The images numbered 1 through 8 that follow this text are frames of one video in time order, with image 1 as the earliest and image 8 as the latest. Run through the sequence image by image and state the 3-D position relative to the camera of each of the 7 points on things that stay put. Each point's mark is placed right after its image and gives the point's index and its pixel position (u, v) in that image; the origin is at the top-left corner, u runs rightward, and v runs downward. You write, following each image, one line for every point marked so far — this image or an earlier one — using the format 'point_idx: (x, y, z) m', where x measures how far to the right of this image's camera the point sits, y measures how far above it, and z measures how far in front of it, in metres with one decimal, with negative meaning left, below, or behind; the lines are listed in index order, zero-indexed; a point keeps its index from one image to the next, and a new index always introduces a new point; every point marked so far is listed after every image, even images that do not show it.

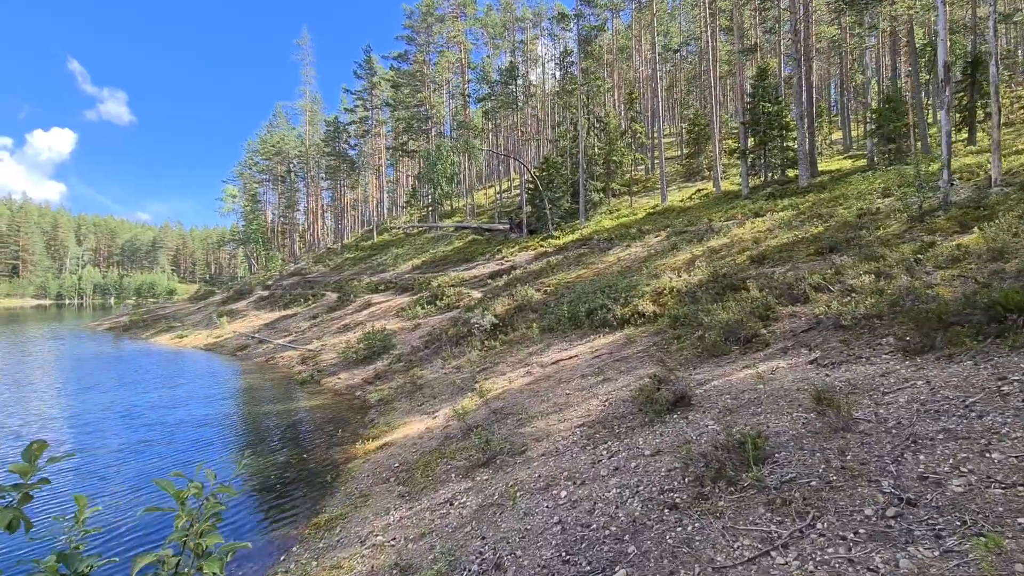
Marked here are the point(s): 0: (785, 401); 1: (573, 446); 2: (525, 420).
0: (+2.8, -1.2, +5.1) m
1: (+0.8, -2.0, +6.4) m
2: (+0.2, -2.2, +8.5) m
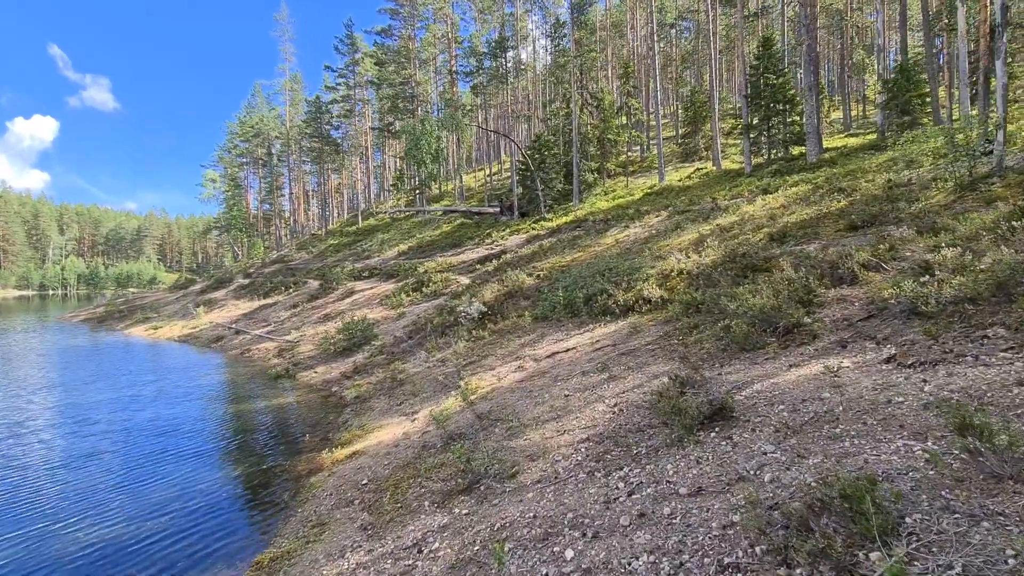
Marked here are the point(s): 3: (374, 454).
0: (+2.7, -1.0, +3.7) m
1: (+0.7, -1.8, +4.9) m
2: (0.0, -2.0, +7.1) m
3: (-2.5, -3.0, +8.9) m
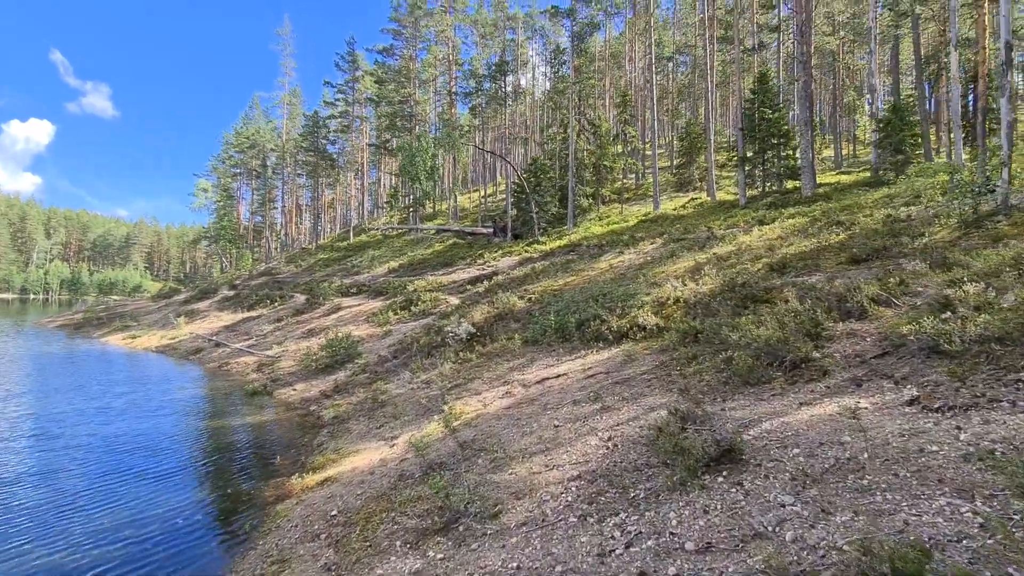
0: (+2.6, -1.2, +3.3) m
1: (+0.5, -2.0, +4.4) m
2: (-0.2, -2.3, +6.6) m
3: (-2.7, -3.2, +8.2) m
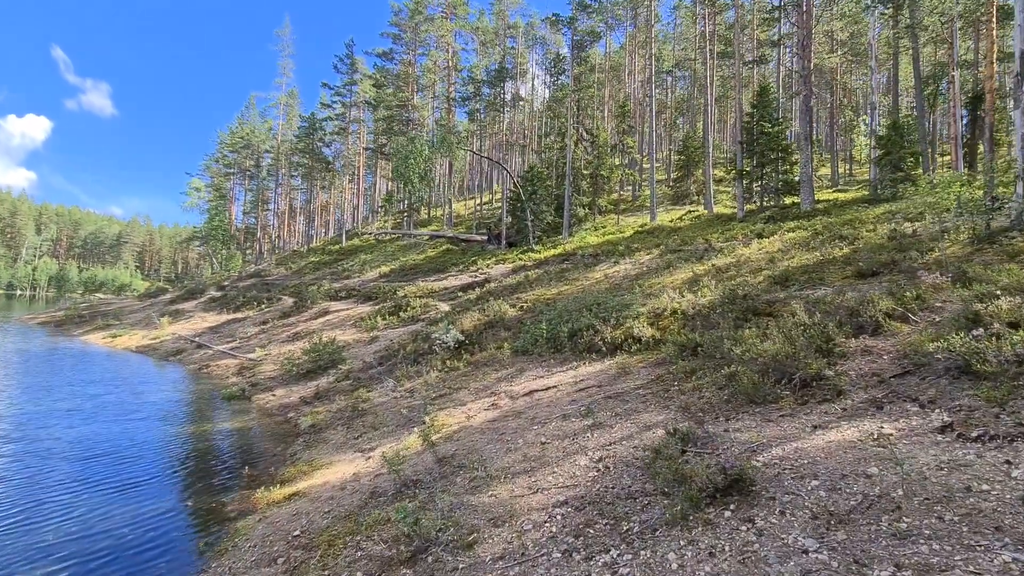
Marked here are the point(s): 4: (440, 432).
0: (+2.4, -1.3, +2.7) m
1: (+0.3, -2.0, +3.9) m
2: (-0.4, -2.3, +6.0) m
3: (-3.0, -3.2, +7.6) m
4: (-1.2, -2.5, +8.6) m
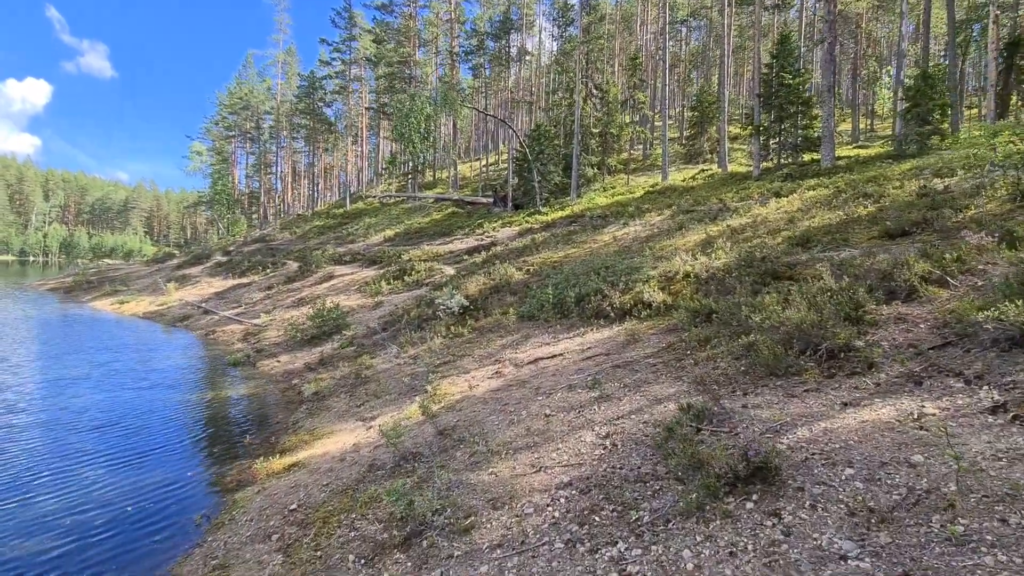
0: (+2.4, -1.1, +2.3) m
1: (+0.3, -1.8, +3.5) m
2: (-0.4, -1.9, +5.7) m
3: (-2.9, -2.7, +7.4) m
4: (-1.2, -1.9, +8.4) m
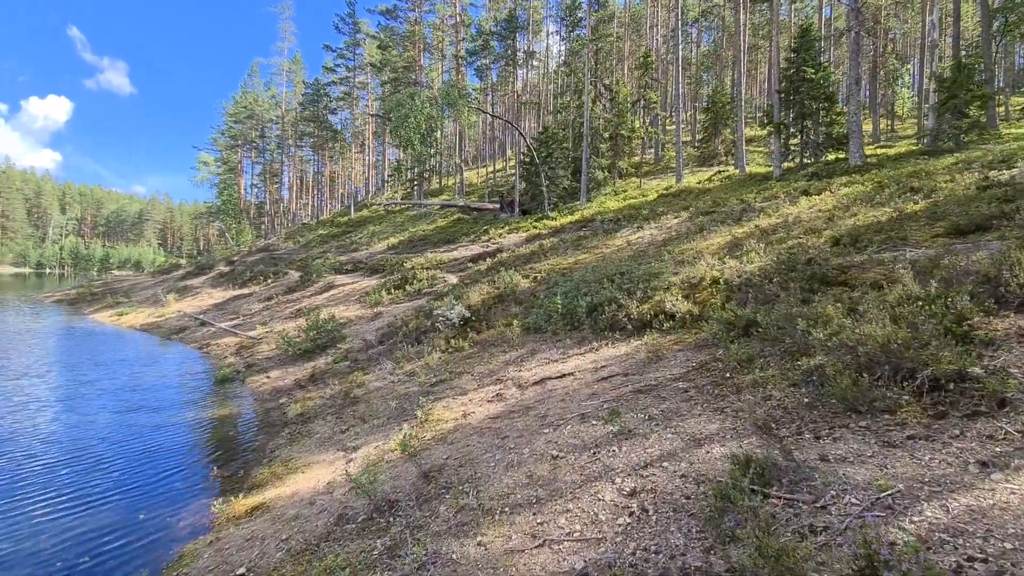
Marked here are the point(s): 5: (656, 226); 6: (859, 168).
0: (+2.3, -1.1, +1.1) m
1: (+0.2, -1.8, +2.3) m
2: (-0.4, -2.0, +4.5) m
3: (-2.9, -2.8, +6.2) m
4: (-1.1, -2.1, +7.1) m
5: (+5.0, +2.1, +17.2) m
6: (+12.2, +4.2, +17.7) m
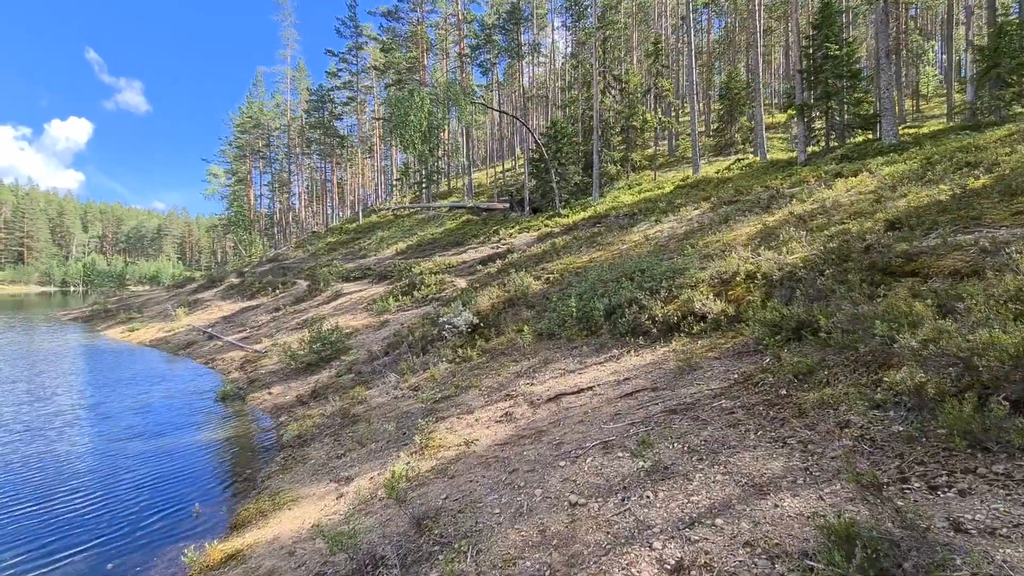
0: (+2.2, -1.1, 0.0) m
1: (+0.2, -1.9, +1.3) m
2: (-0.3, -2.1, +3.5) m
3: (-2.8, -3.0, +5.3) m
4: (-1.0, -2.2, +6.2) m
5: (+5.3, +2.2, +16.1) m
6: (+12.5, +4.6, +16.3) m
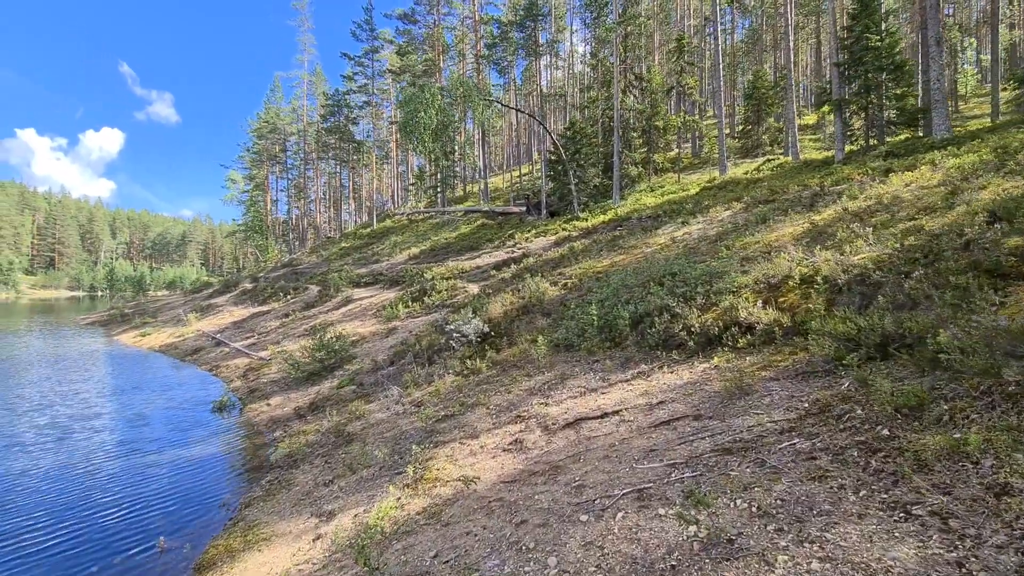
0: (+2.1, -1.0, -1.2) m
1: (+0.1, -1.8, +0.2) m
2: (-0.3, -2.0, +2.4) m
3: (-2.7, -3.0, +4.3) m
4: (-0.9, -2.2, +5.1) m
5: (+5.7, +2.0, +14.9) m
6: (+12.9, +4.4, +14.9) m
